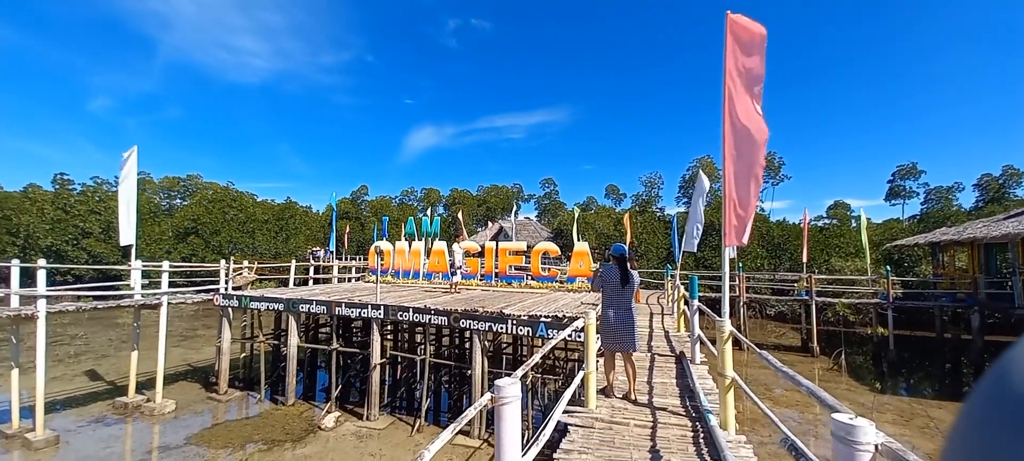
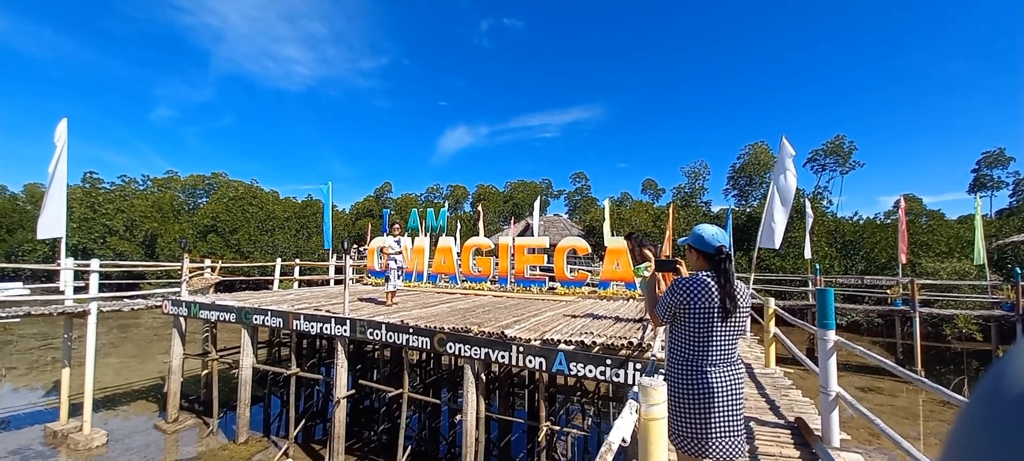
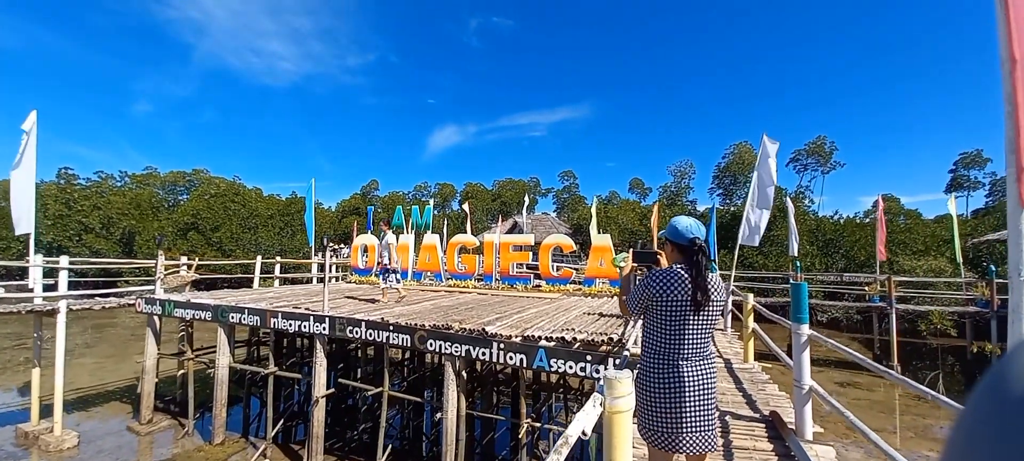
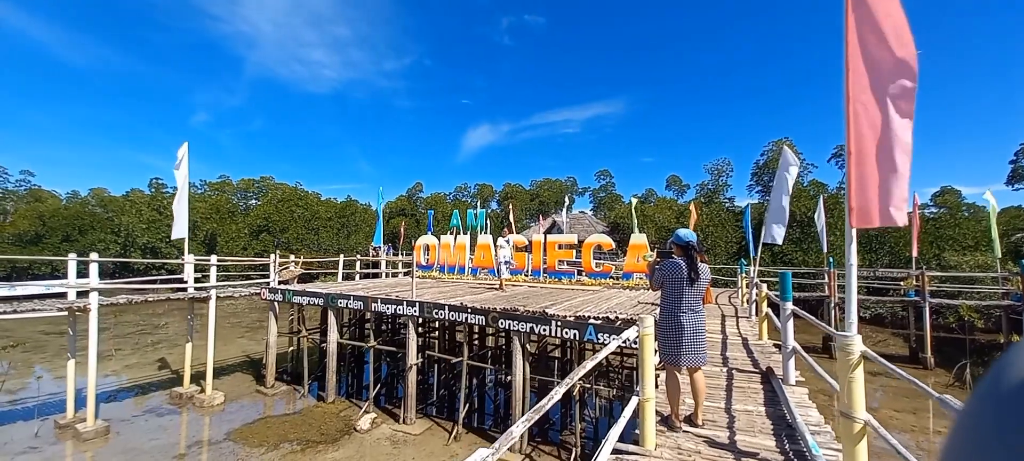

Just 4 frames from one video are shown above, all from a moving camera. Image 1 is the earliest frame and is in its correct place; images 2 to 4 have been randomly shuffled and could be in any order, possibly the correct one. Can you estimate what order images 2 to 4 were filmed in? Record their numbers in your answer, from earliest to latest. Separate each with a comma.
4, 3, 2
